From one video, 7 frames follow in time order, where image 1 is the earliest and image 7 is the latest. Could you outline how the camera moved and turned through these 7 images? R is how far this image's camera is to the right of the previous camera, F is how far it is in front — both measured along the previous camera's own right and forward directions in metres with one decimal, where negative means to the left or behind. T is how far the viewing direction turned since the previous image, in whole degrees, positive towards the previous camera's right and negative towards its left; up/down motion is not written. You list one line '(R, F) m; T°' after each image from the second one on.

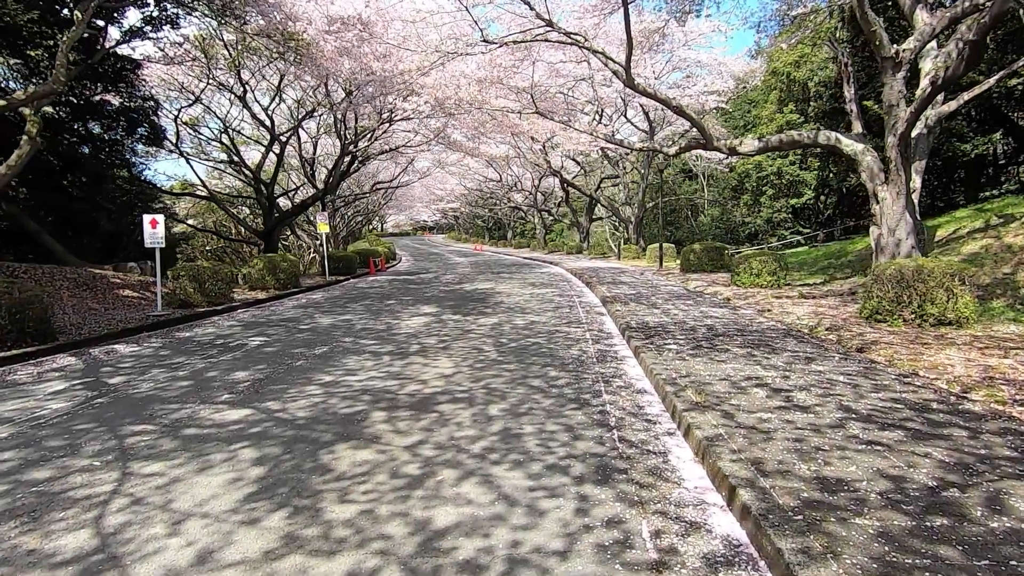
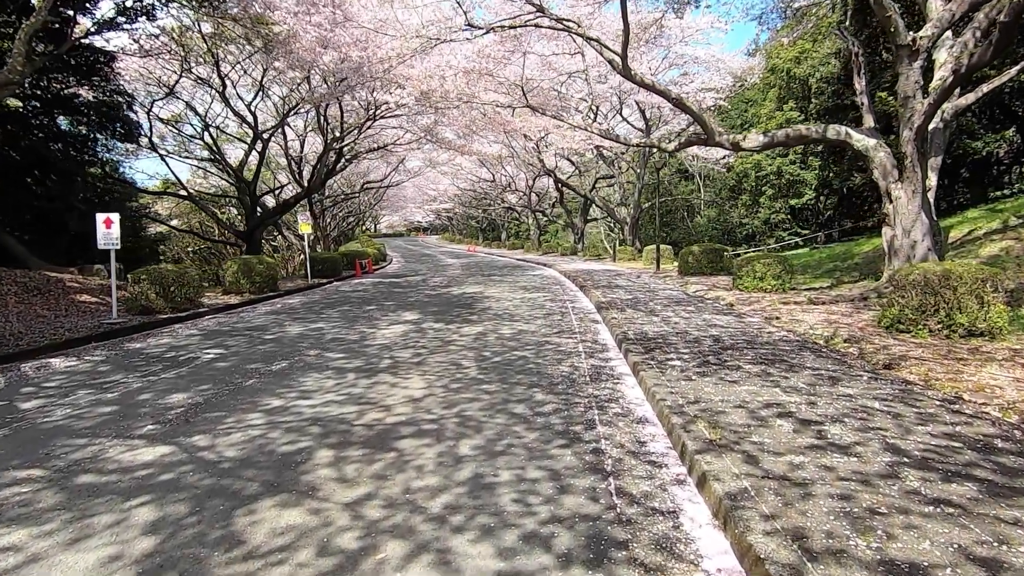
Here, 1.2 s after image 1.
(+0.1, +0.7) m; +1°
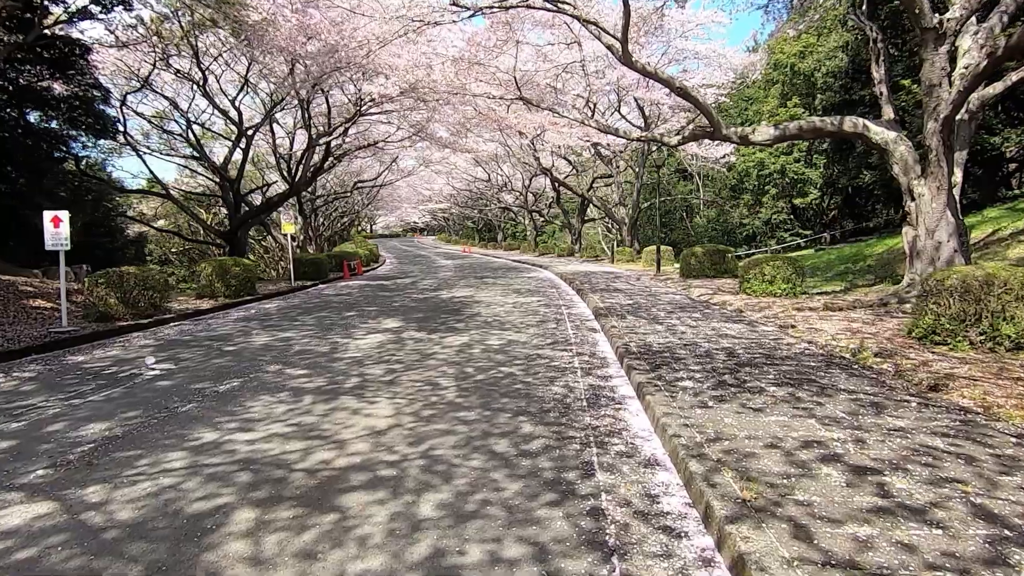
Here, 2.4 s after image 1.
(+0.1, +0.8) m; 0°
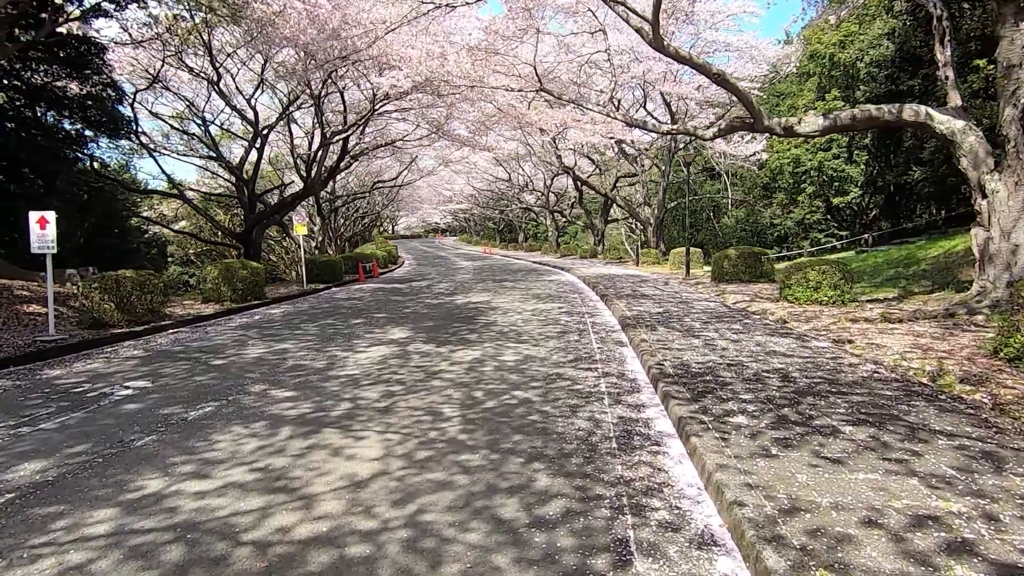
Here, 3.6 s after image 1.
(+0.1, +0.8) m; -2°
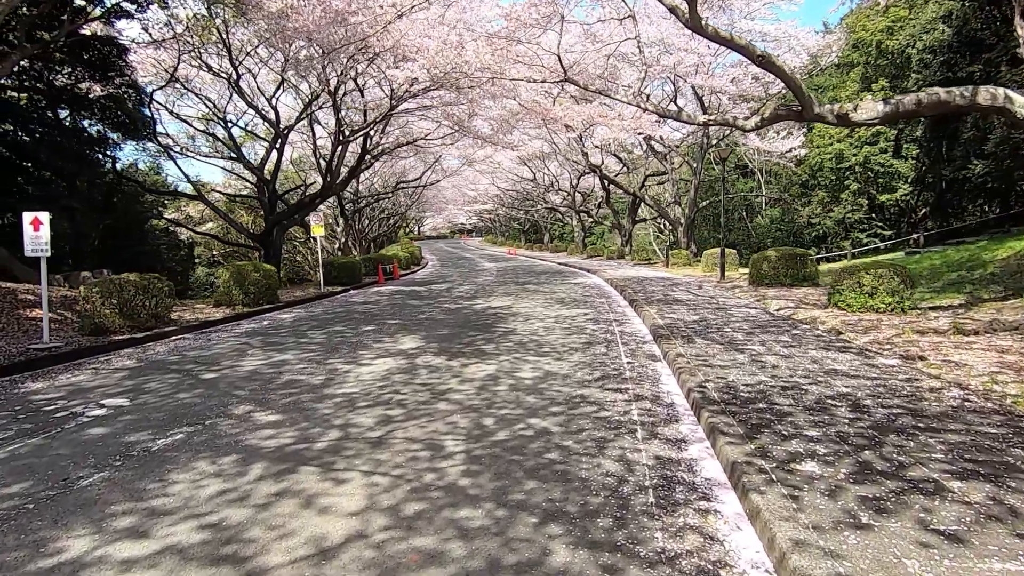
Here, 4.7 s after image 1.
(+0.1, +0.7) m; -3°
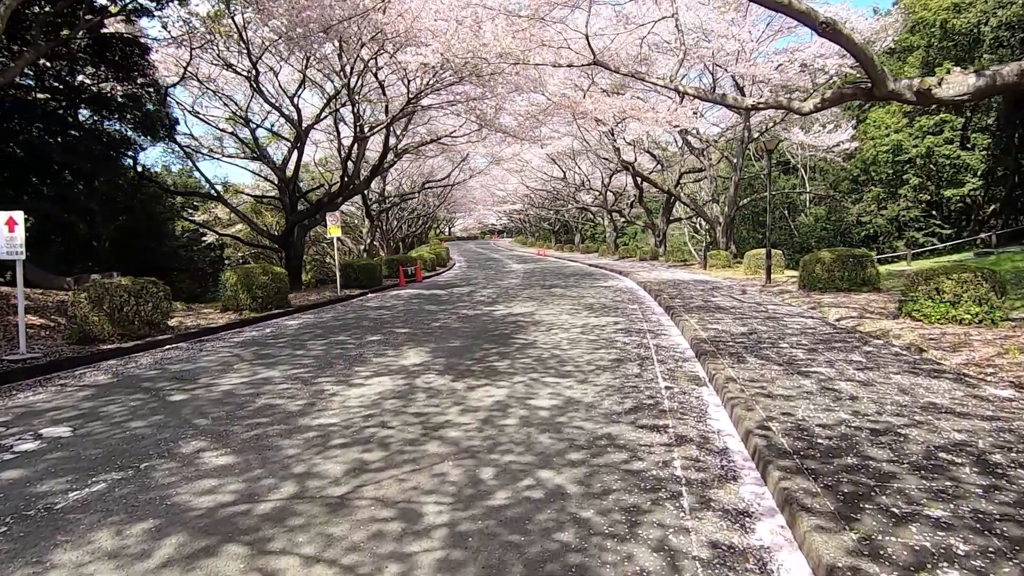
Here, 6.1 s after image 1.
(+0.2, +0.9) m; -3°
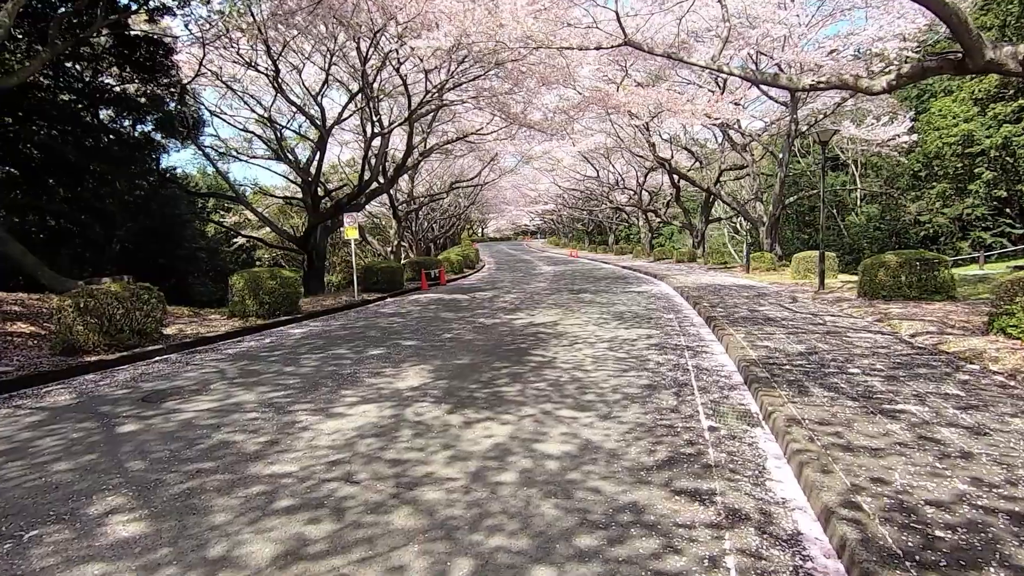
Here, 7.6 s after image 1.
(+0.2, +0.9) m; -4°
